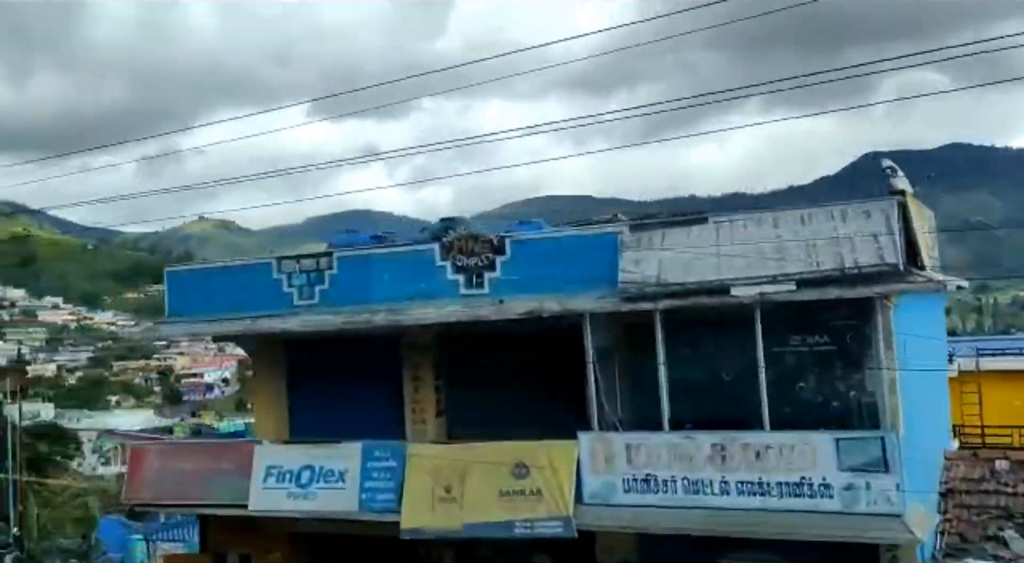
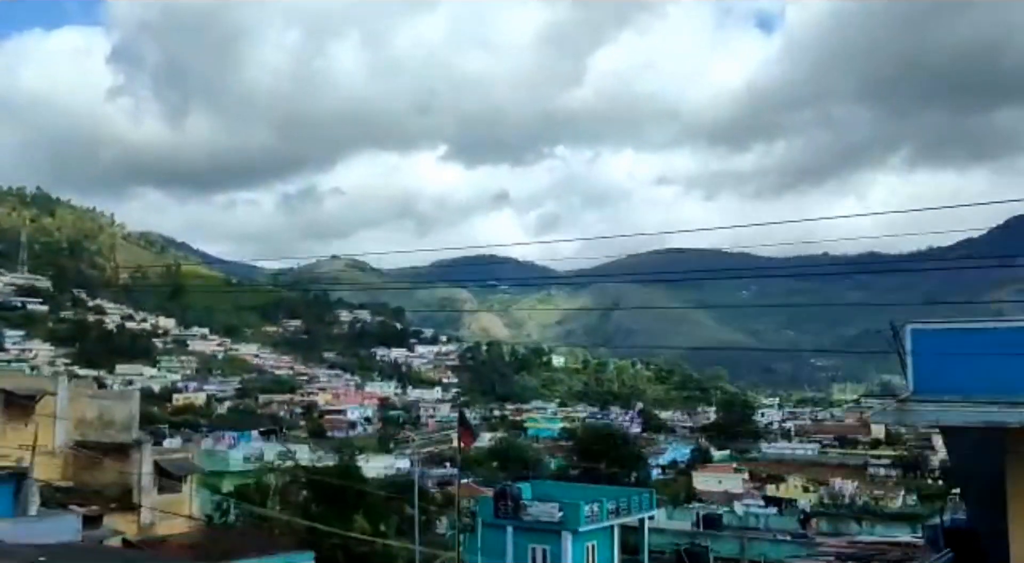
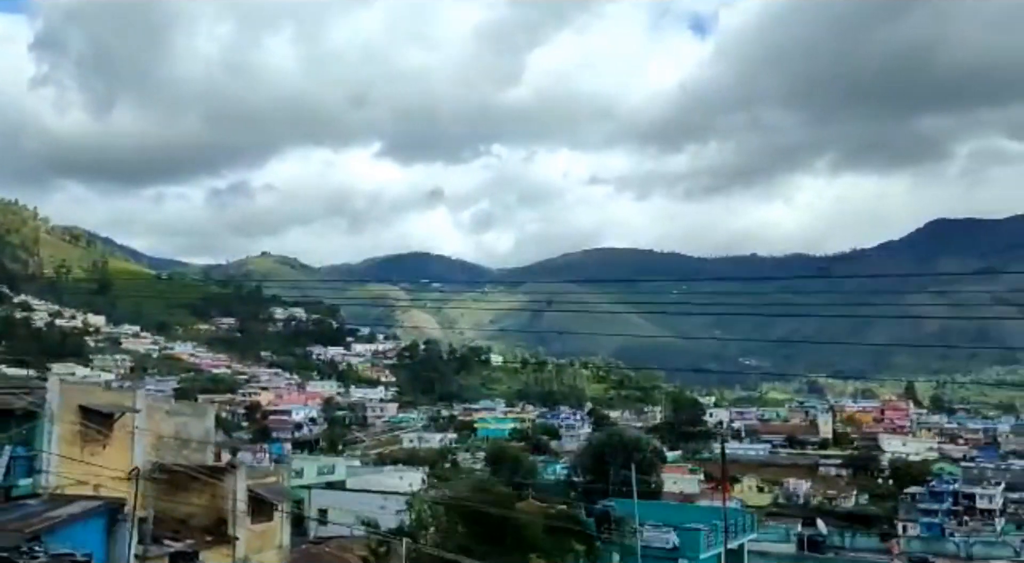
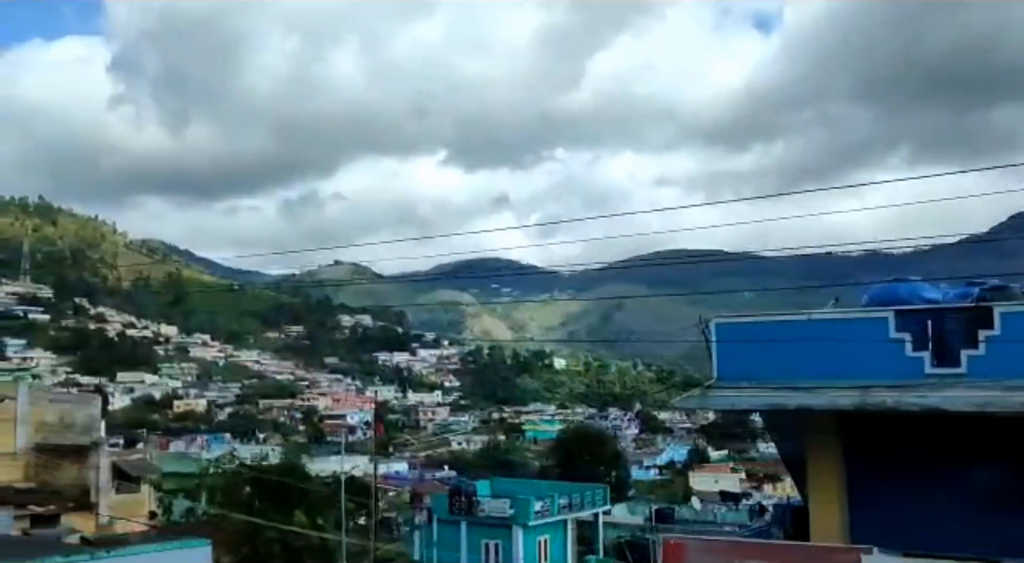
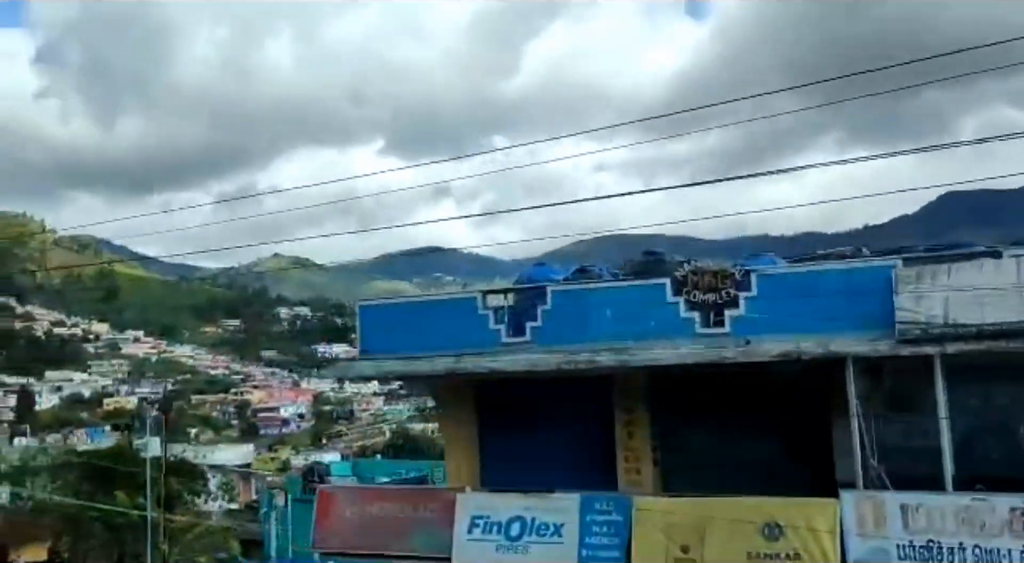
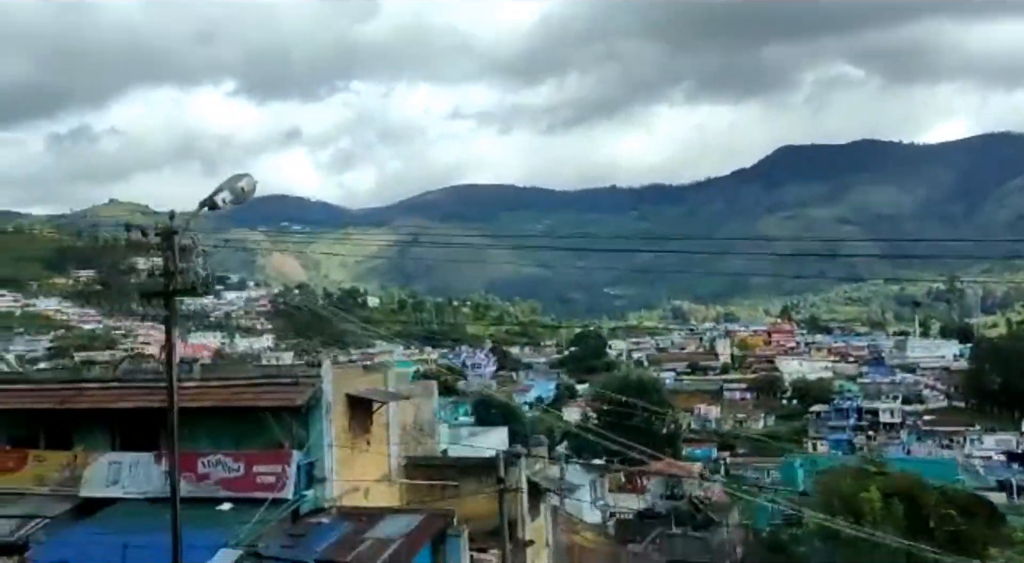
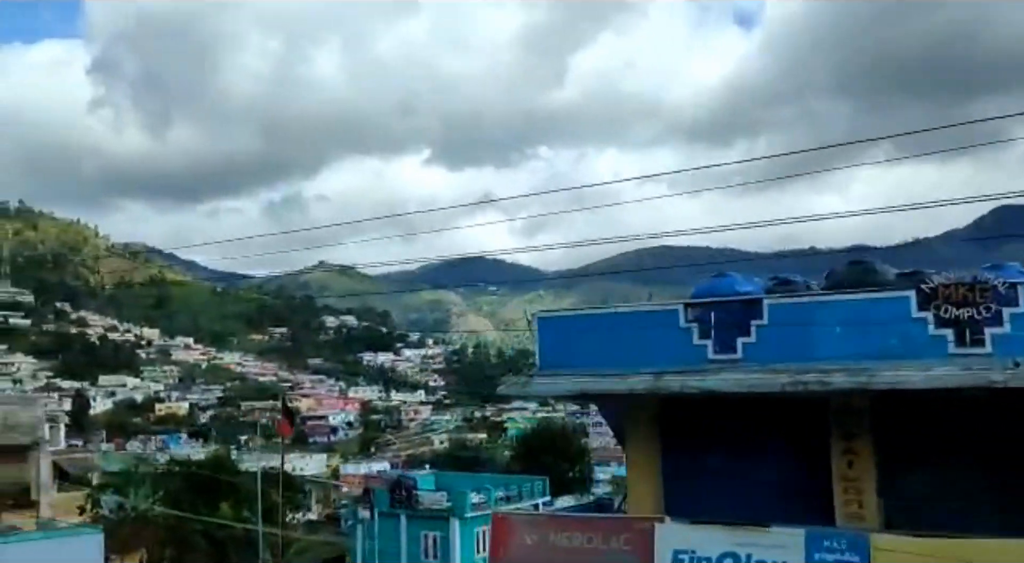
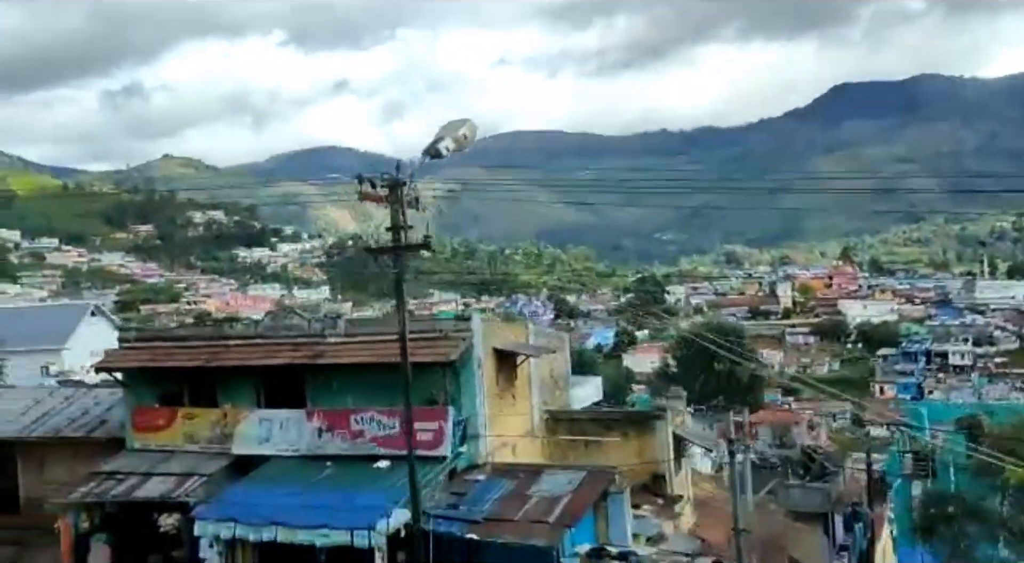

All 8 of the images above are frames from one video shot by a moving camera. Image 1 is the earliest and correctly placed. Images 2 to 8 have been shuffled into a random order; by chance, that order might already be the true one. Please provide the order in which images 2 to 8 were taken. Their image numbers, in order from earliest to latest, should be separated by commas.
5, 7, 4, 2, 3, 6, 8
